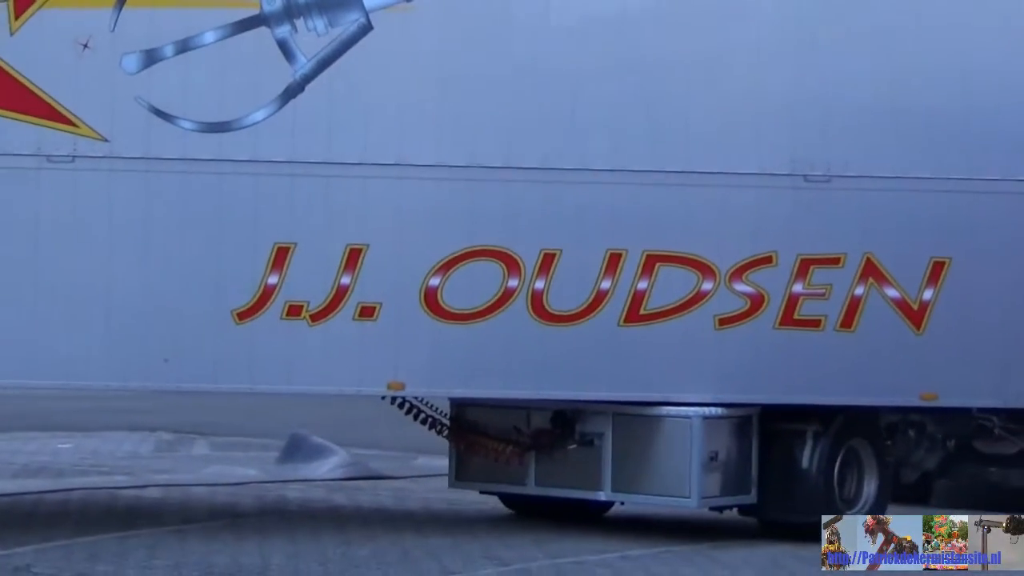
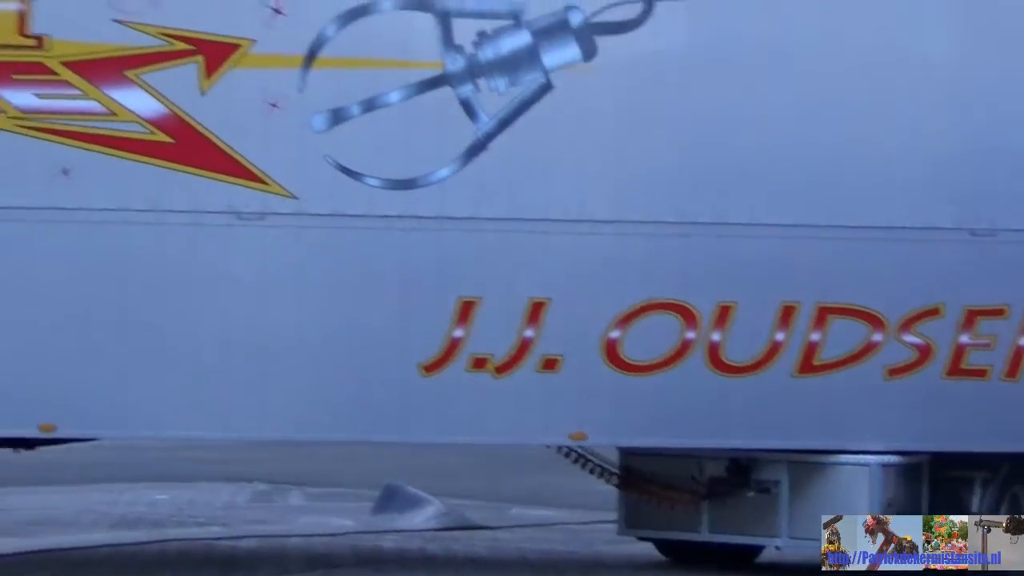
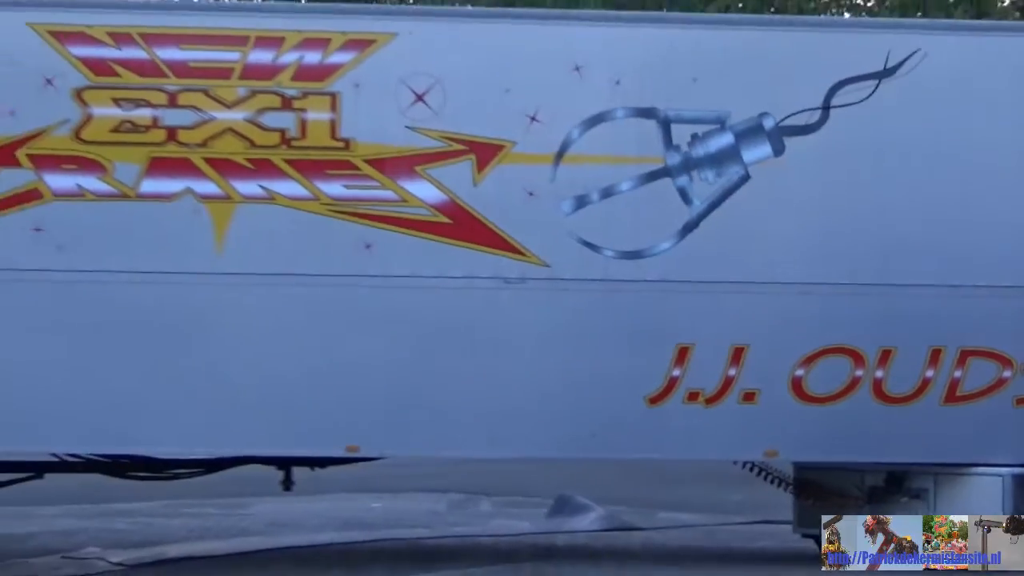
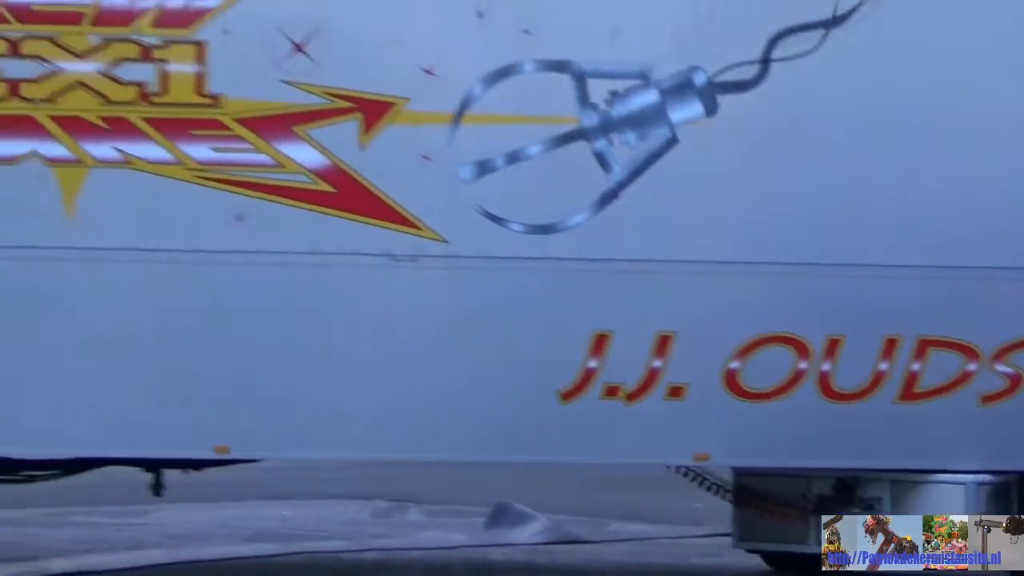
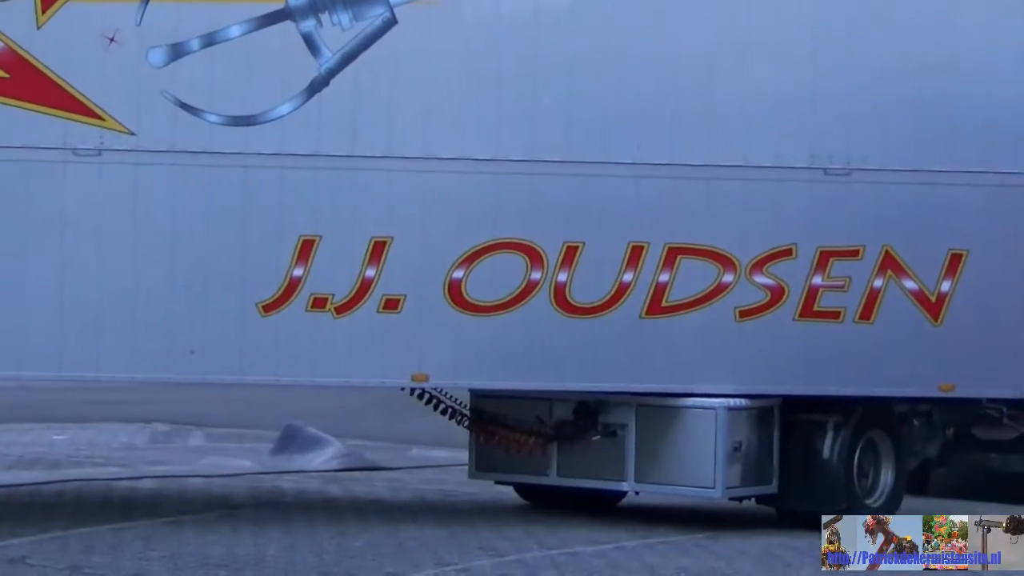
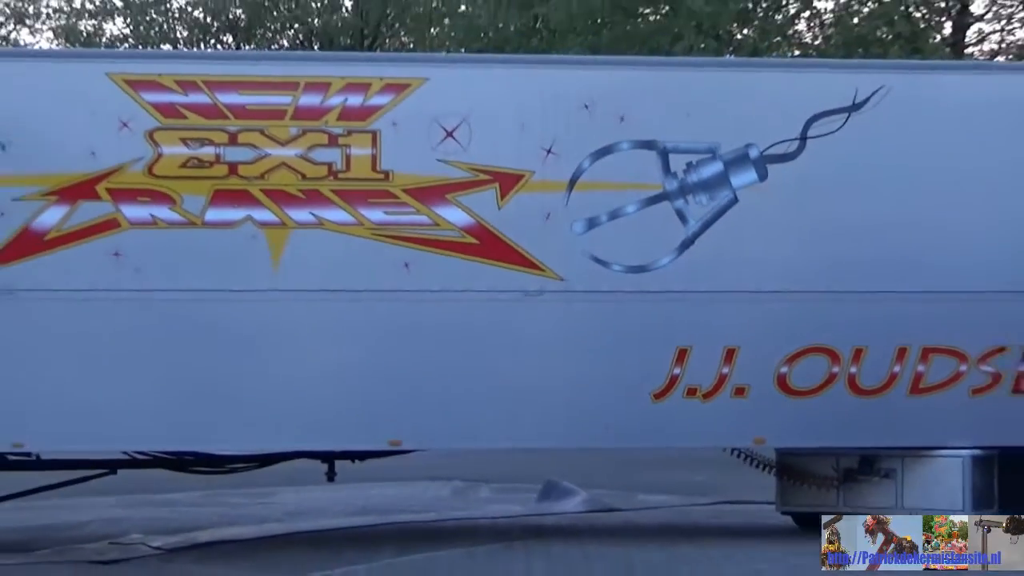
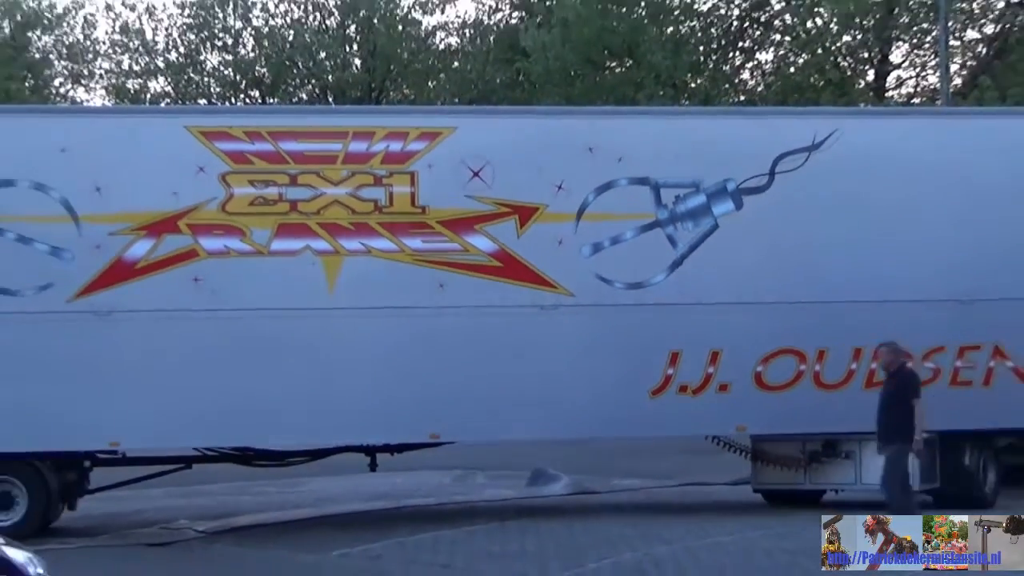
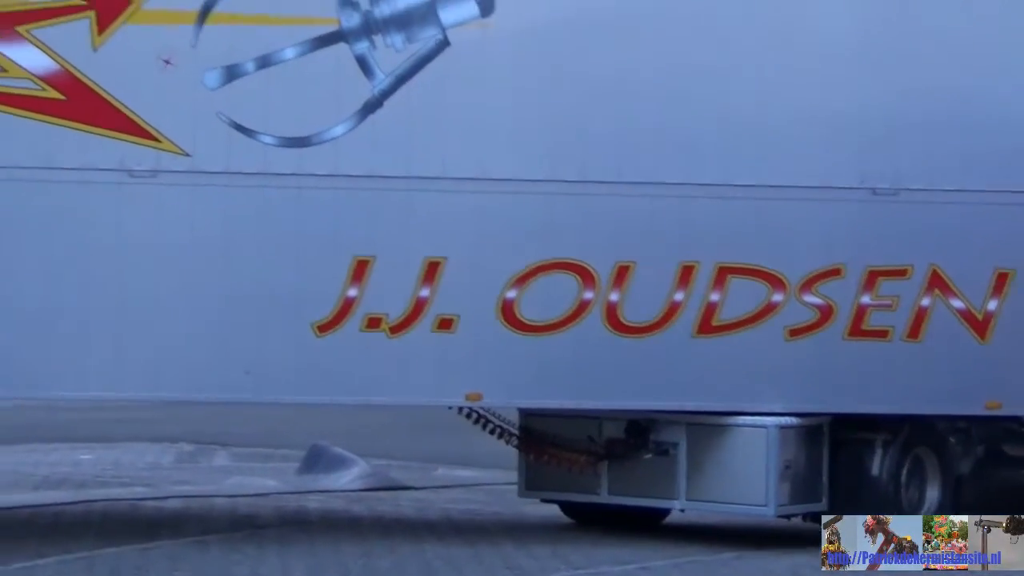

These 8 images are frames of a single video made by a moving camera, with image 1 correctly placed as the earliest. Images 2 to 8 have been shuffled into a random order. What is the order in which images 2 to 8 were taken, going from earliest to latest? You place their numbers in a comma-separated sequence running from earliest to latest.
5, 8, 2, 4, 3, 6, 7
